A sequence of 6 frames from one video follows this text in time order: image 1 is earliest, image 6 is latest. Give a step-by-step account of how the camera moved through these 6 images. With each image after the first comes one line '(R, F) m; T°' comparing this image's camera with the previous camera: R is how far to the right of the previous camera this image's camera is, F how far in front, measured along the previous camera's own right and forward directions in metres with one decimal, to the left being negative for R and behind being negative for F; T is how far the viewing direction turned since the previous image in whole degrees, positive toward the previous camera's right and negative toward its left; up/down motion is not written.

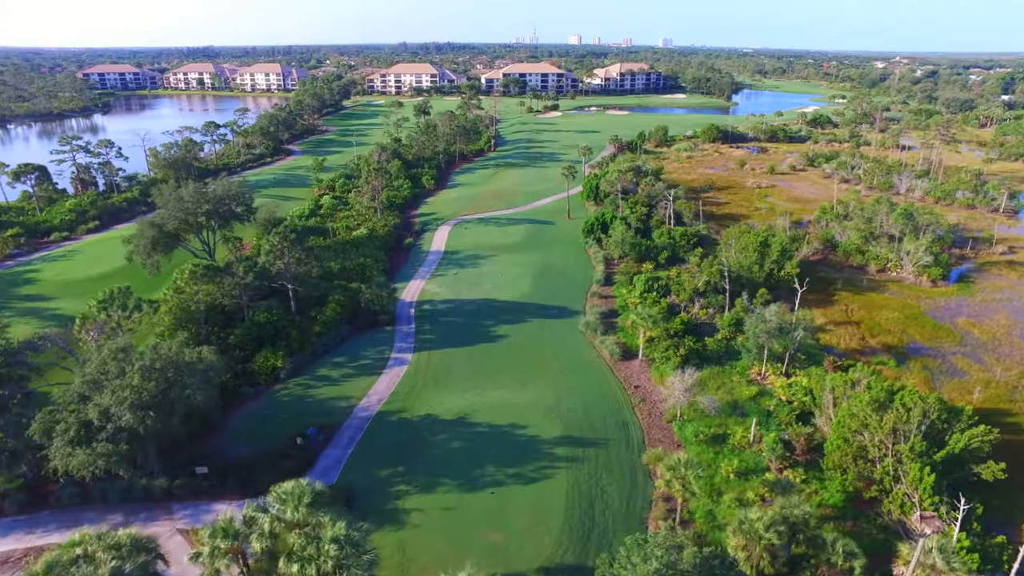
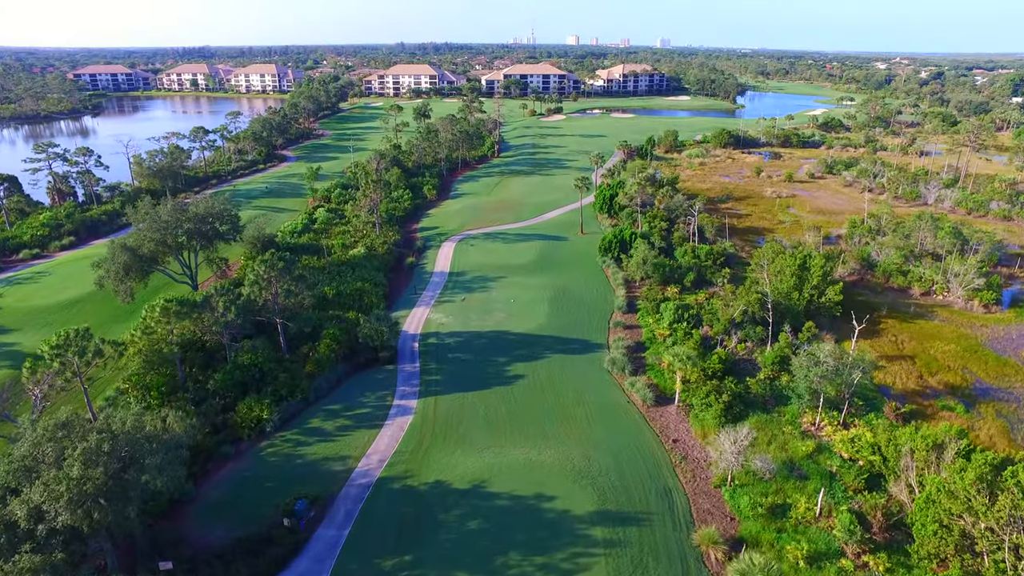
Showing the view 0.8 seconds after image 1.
(-1.0, +4.4) m; 0°
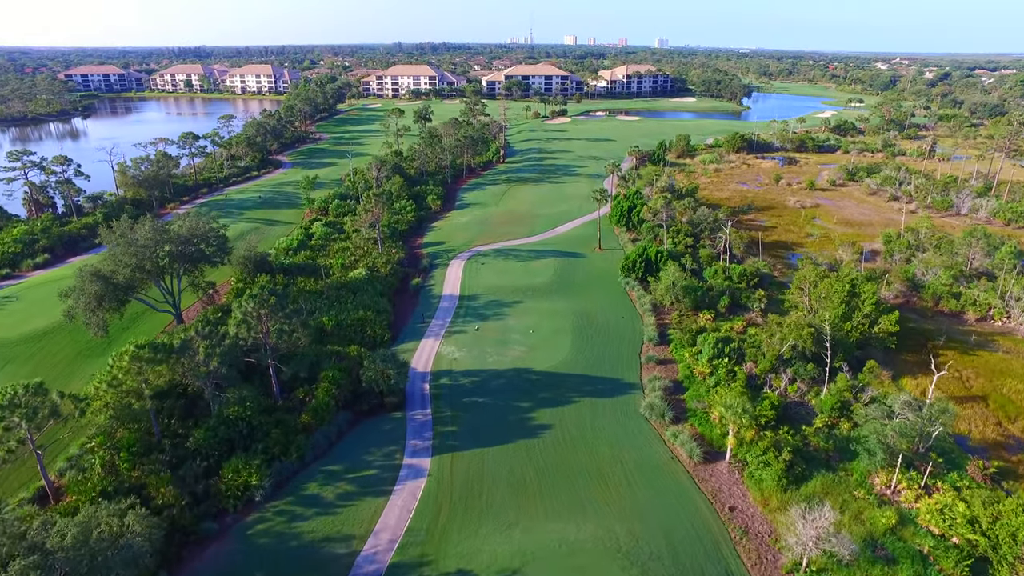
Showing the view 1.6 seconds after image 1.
(-1.3, +4.3) m; 0°
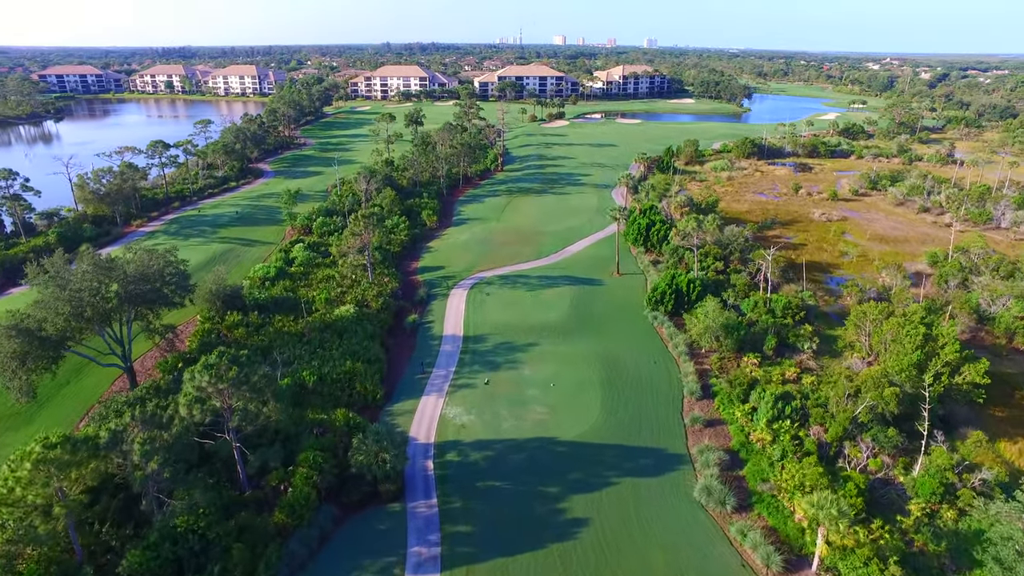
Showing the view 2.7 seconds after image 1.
(-1.3, +6.2) m; +1°
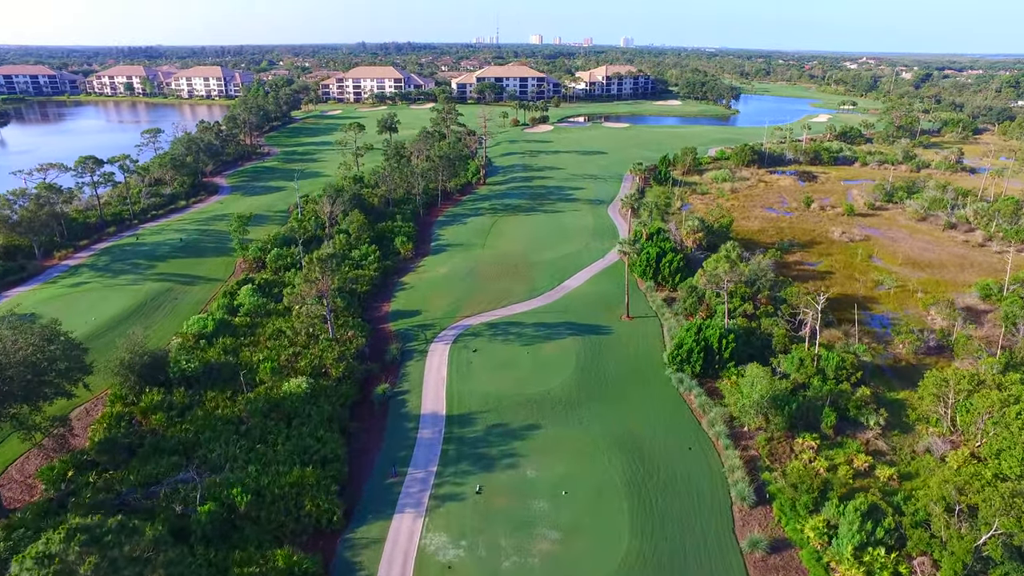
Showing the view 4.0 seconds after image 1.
(-0.7, +7.8) m; +2°
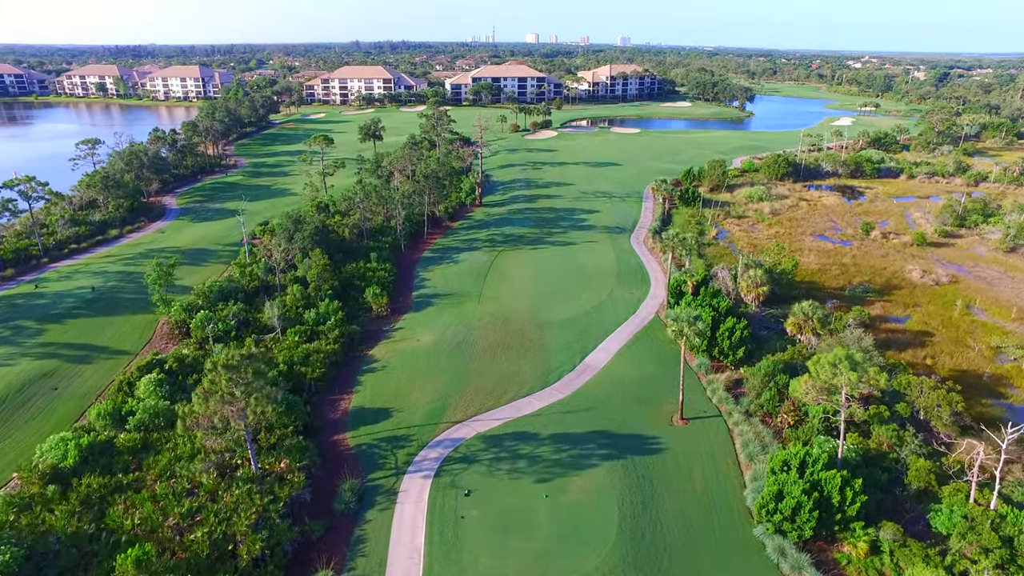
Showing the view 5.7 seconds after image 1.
(-0.5, +12.0) m; 0°
